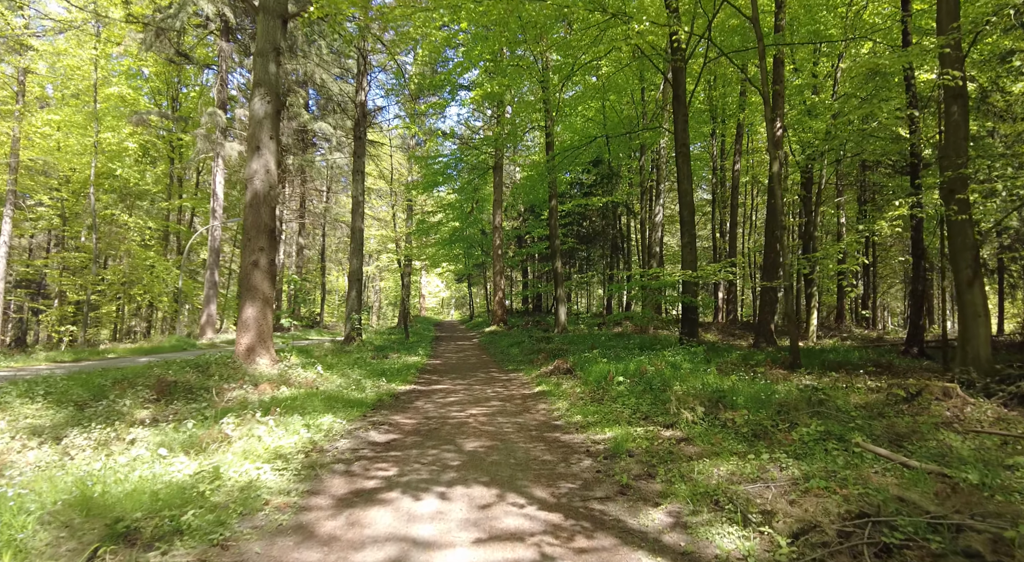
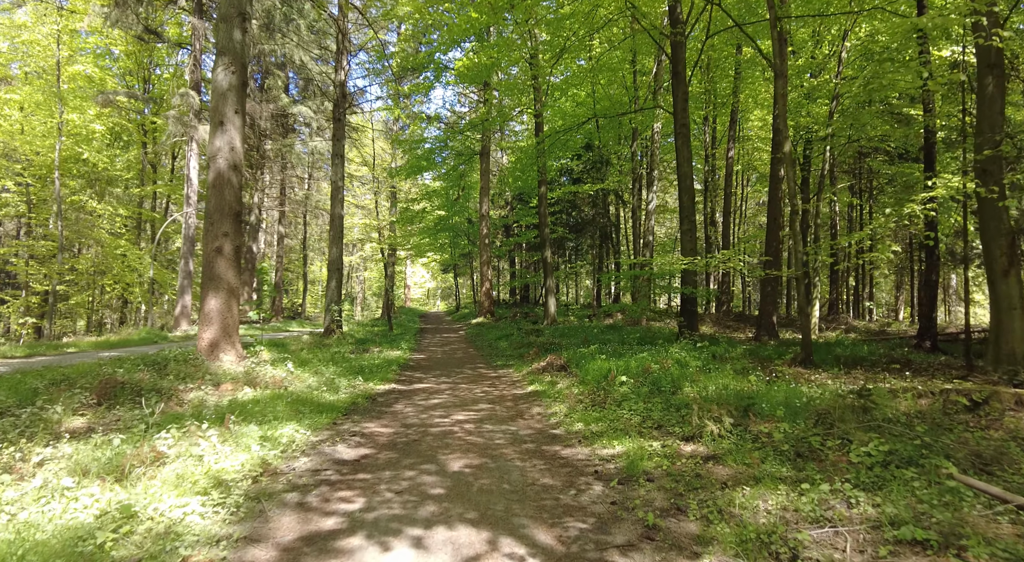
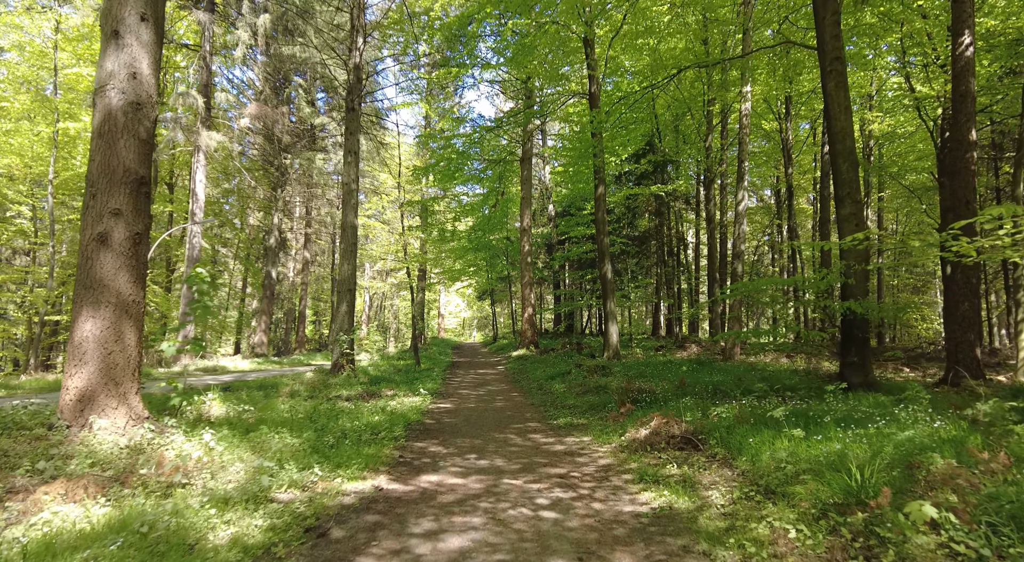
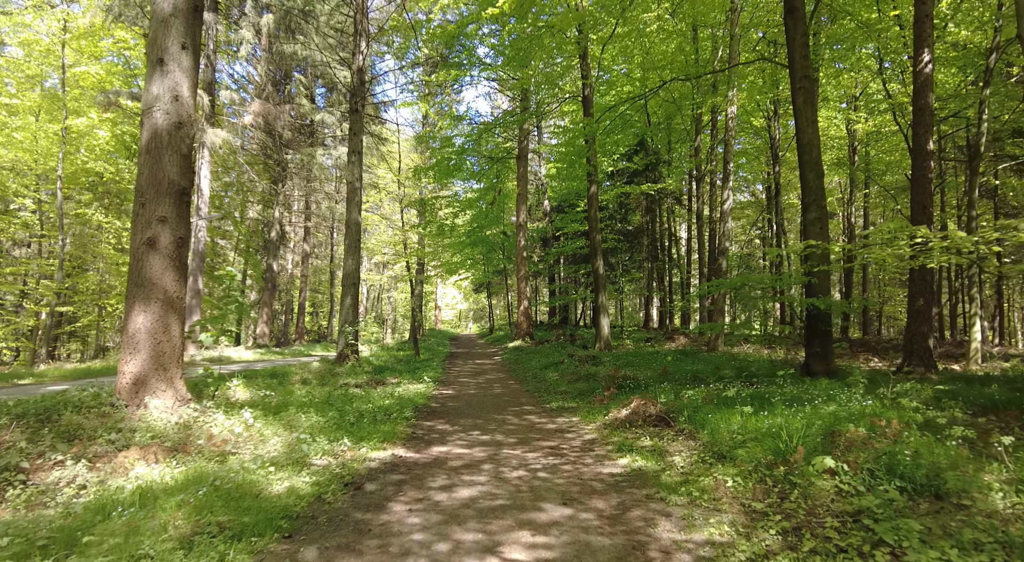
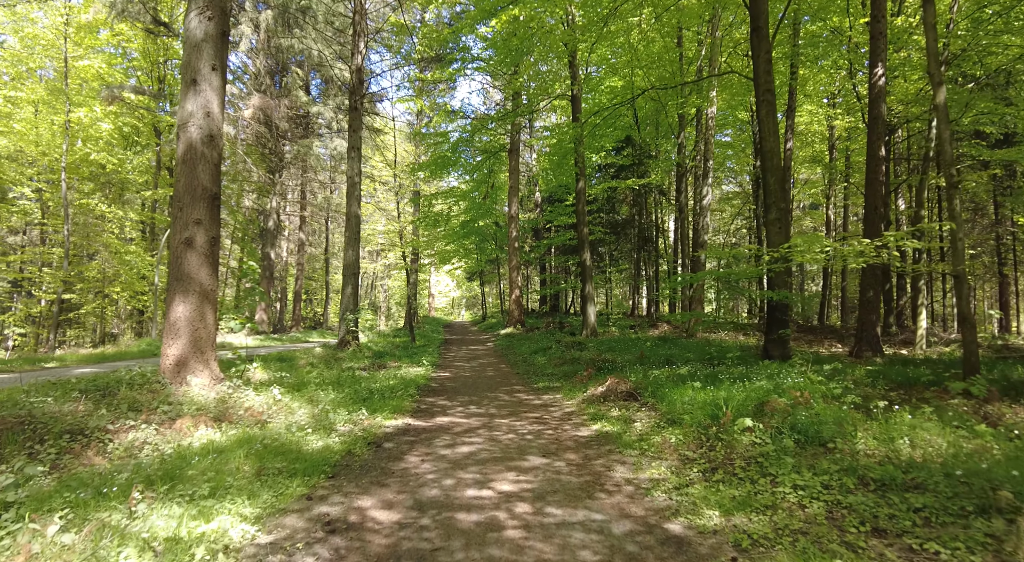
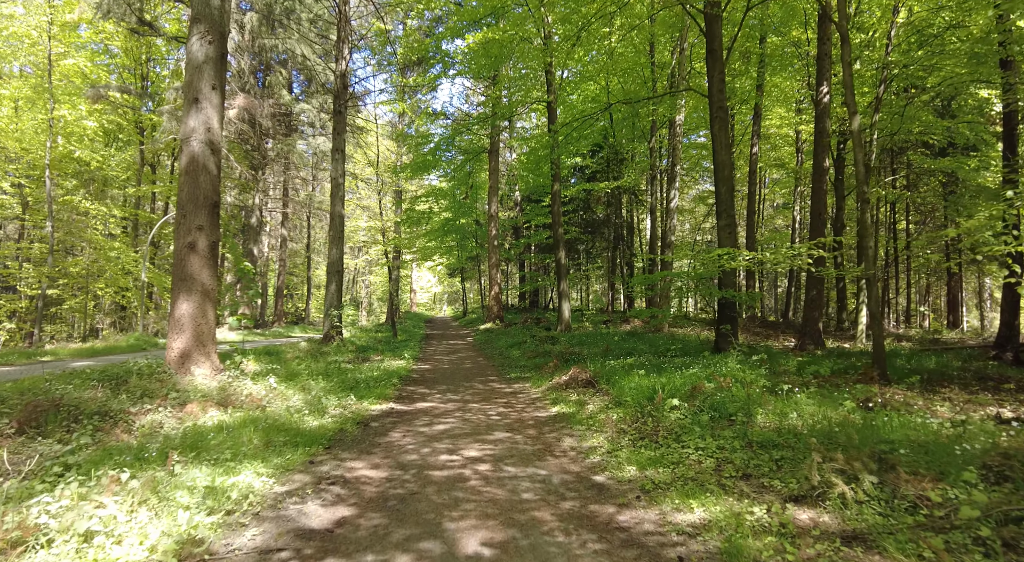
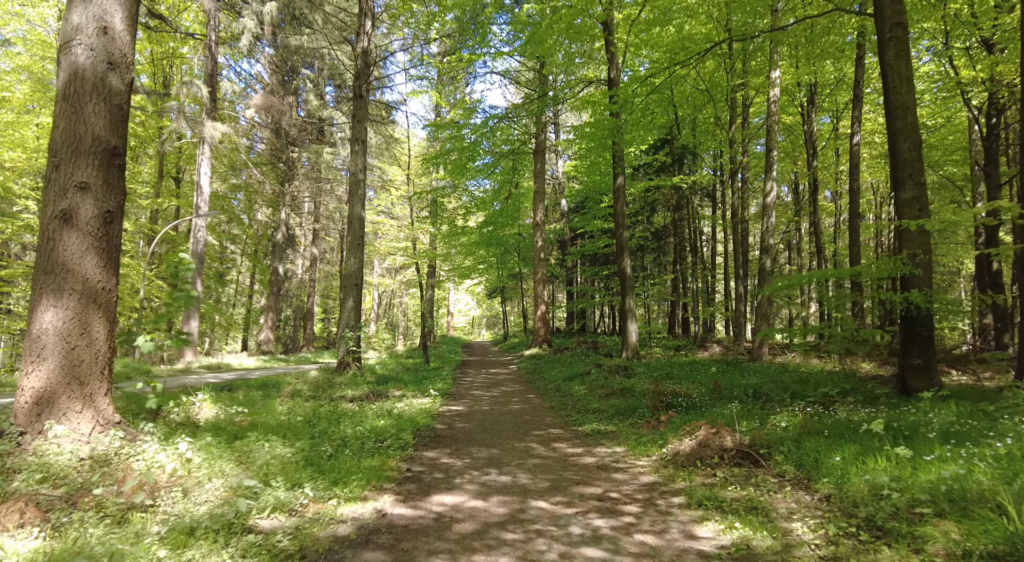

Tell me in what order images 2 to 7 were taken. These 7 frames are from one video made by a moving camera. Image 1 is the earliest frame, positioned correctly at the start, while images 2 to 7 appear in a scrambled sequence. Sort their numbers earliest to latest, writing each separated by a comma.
2, 6, 5, 4, 3, 7
